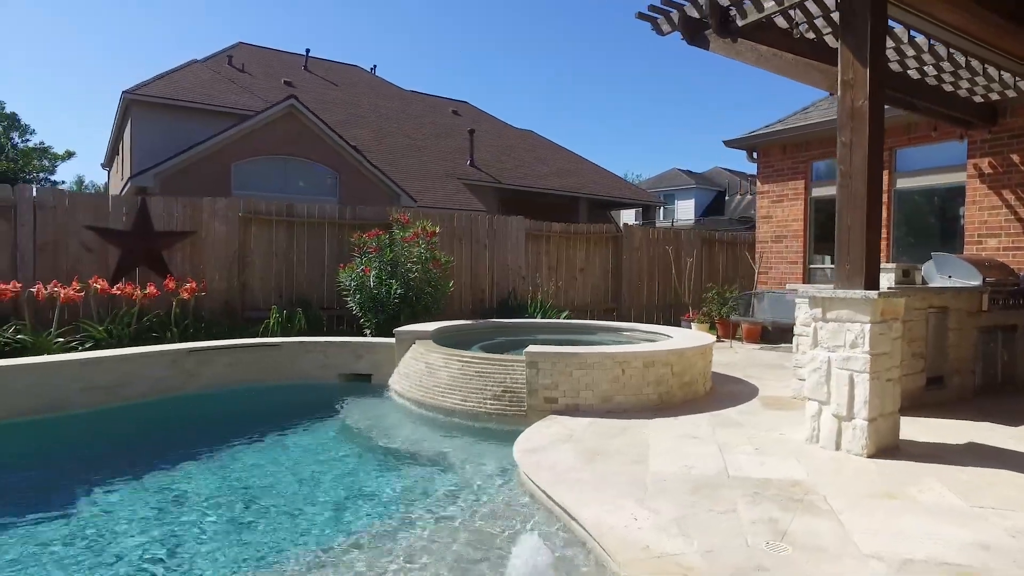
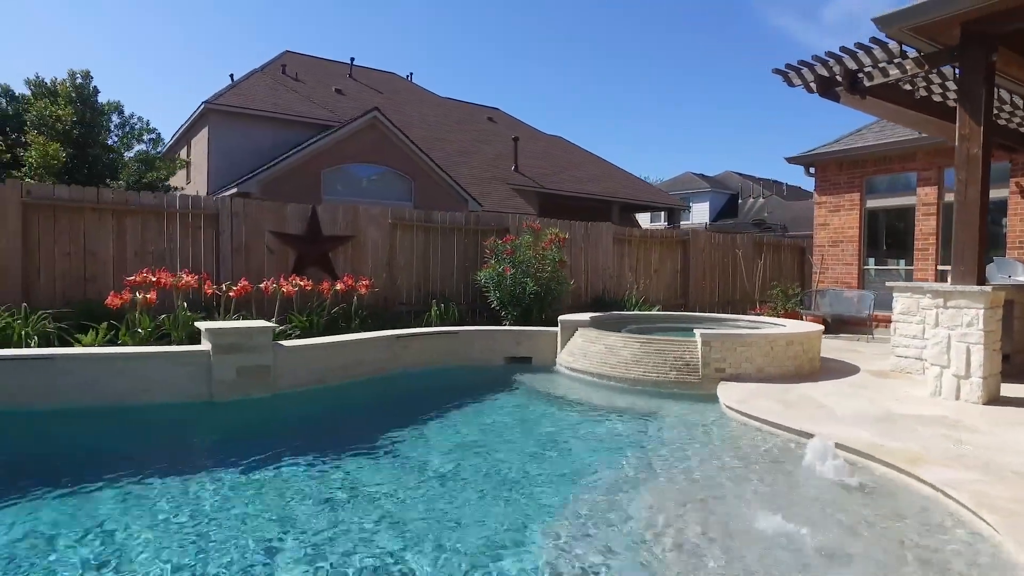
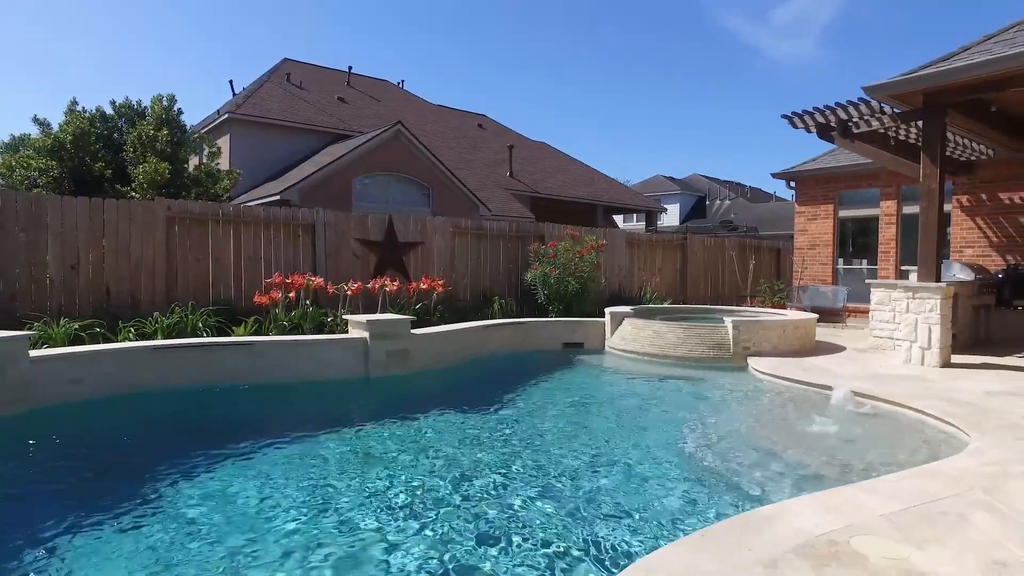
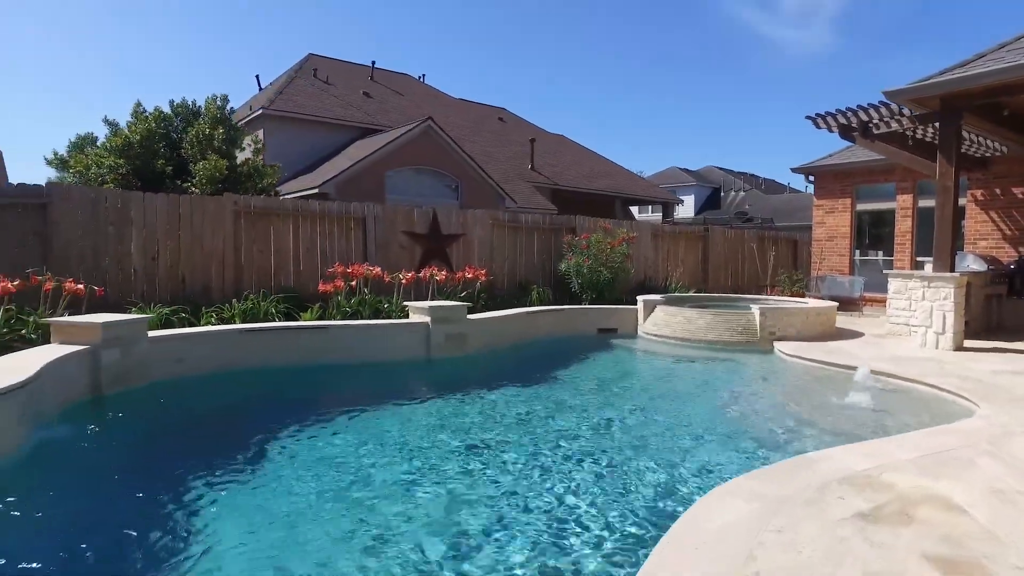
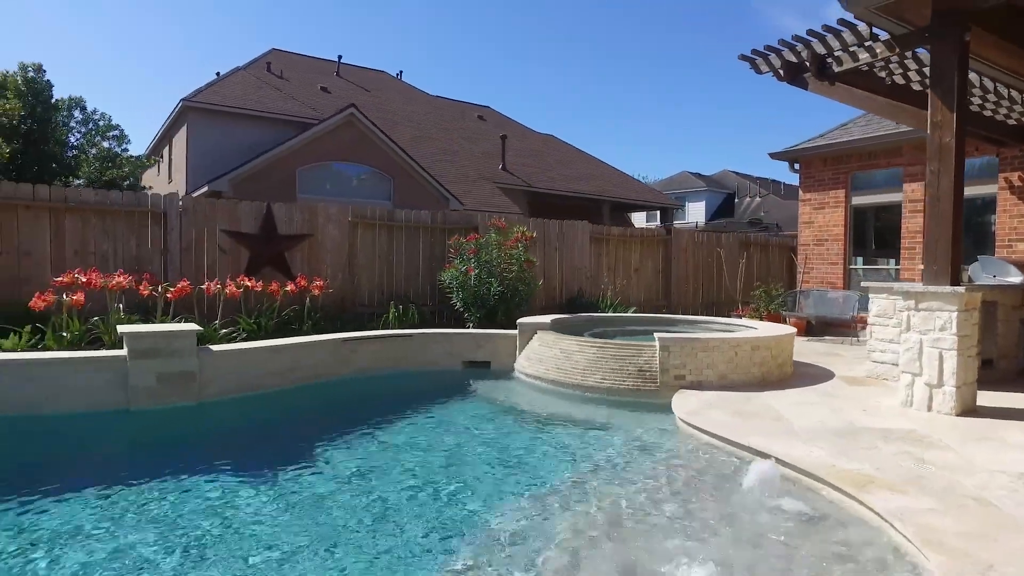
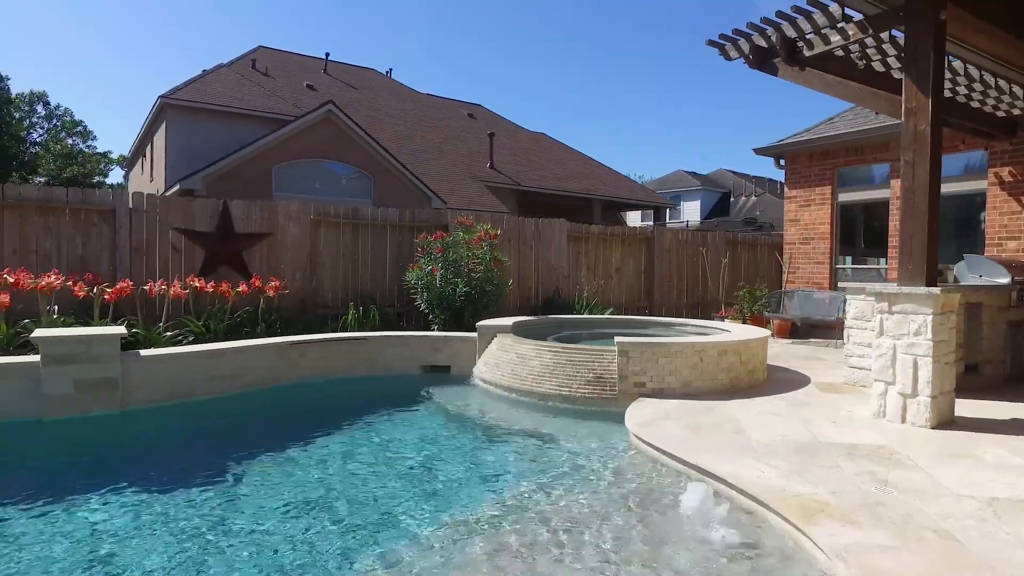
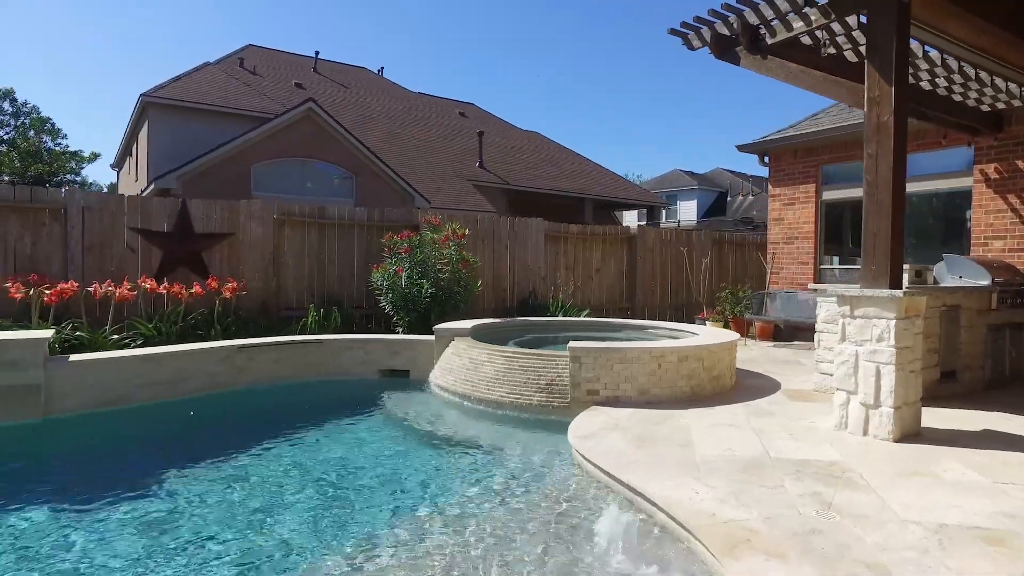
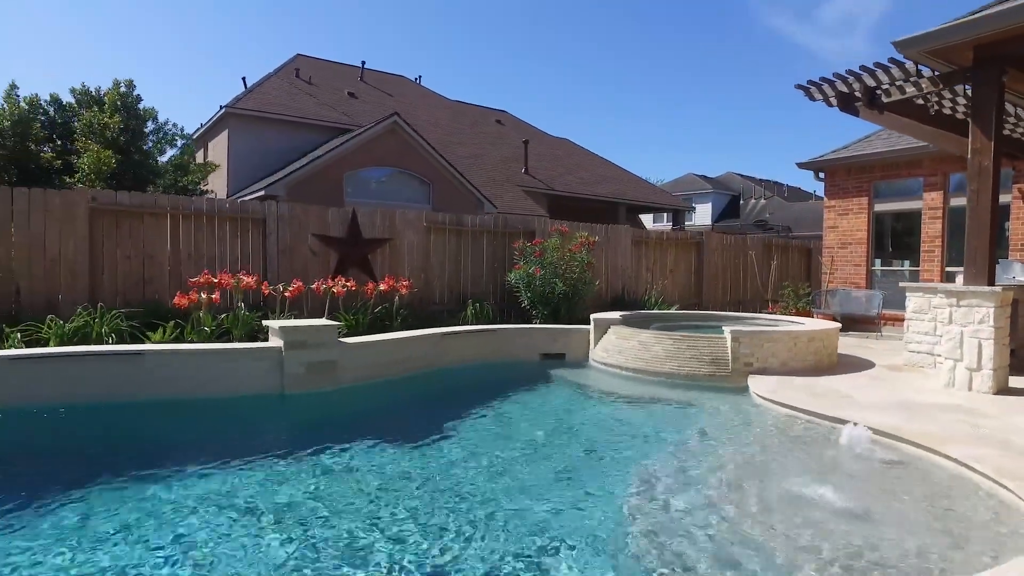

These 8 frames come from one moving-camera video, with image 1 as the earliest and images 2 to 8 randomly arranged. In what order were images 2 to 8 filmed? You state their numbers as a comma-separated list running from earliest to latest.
7, 6, 5, 2, 8, 3, 4
